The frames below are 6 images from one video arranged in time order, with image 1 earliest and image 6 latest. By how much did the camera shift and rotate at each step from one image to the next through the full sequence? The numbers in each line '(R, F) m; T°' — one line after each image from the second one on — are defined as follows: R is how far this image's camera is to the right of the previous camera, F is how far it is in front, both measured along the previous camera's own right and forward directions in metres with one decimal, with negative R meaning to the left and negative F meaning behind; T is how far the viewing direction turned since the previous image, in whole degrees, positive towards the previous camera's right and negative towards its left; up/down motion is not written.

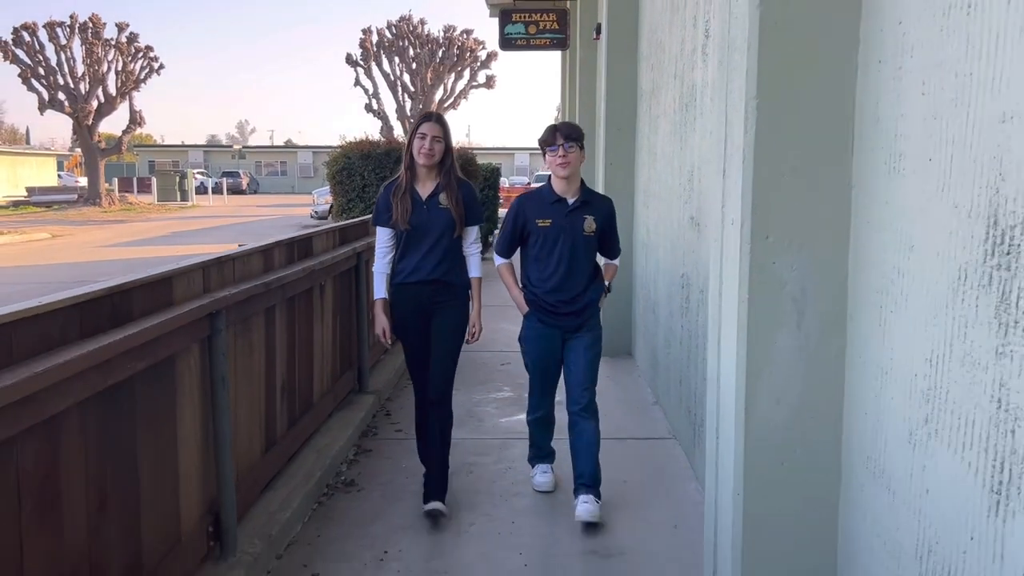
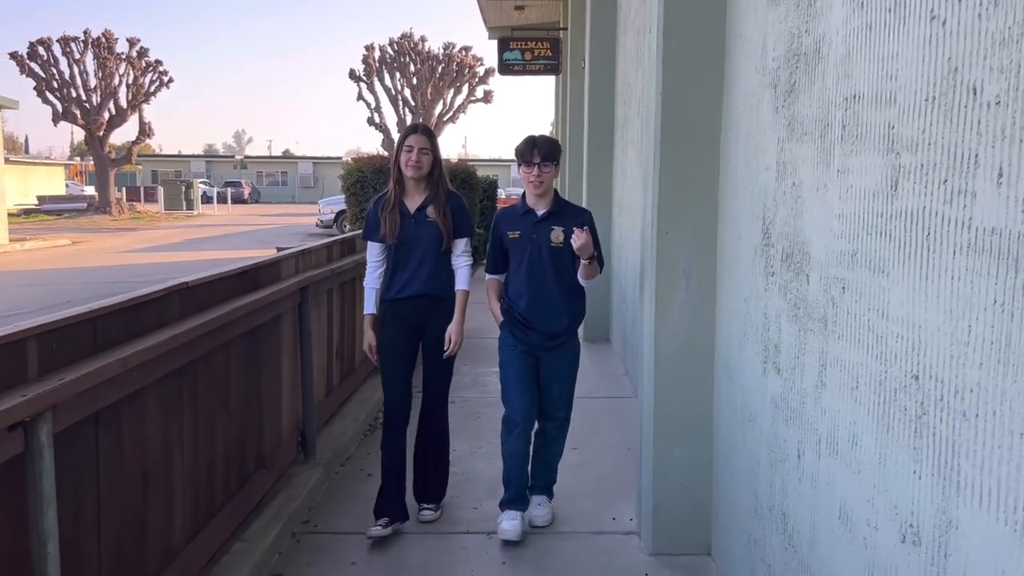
(0.0, -1.3) m; 0°
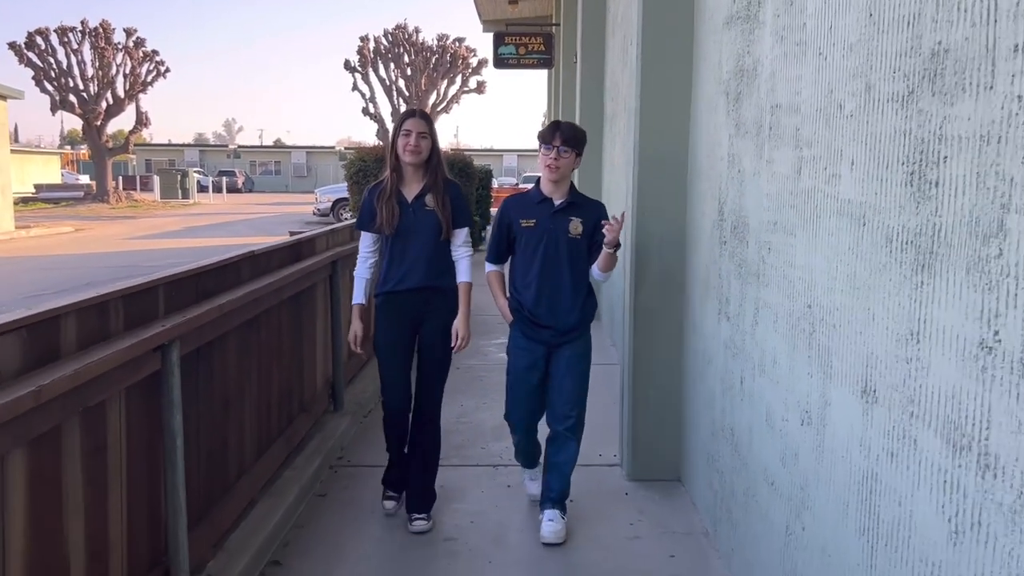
(-0.1, -0.7) m; +1°
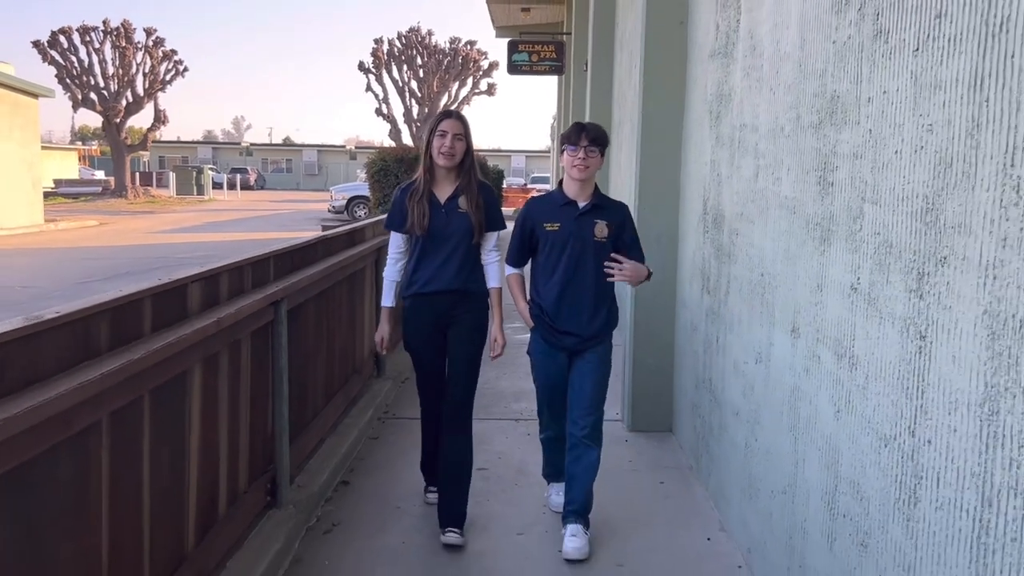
(-0.1, -0.8) m; 0°
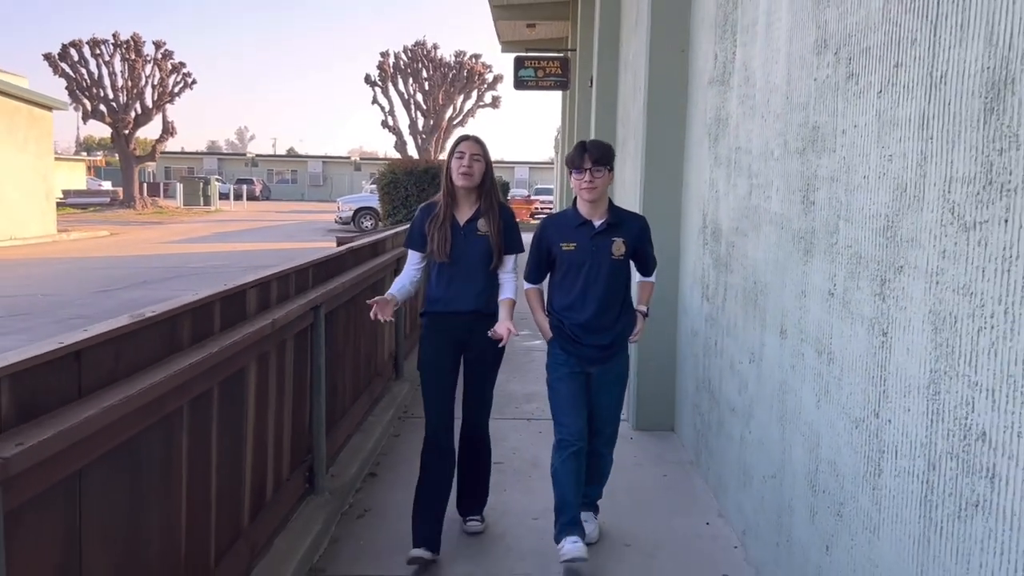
(-0.1, -0.4) m; 0°
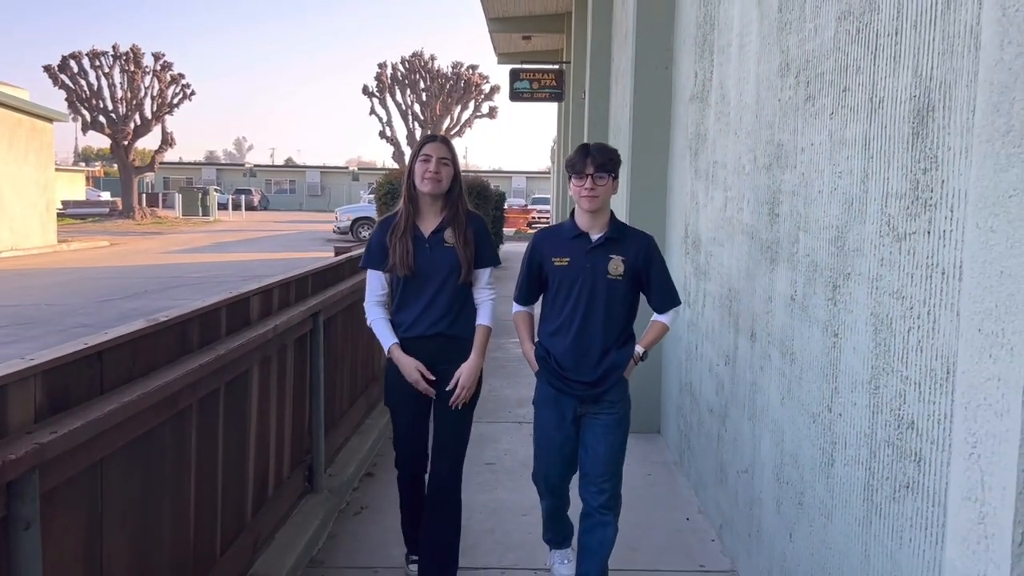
(0.0, -0.2) m; 0°
